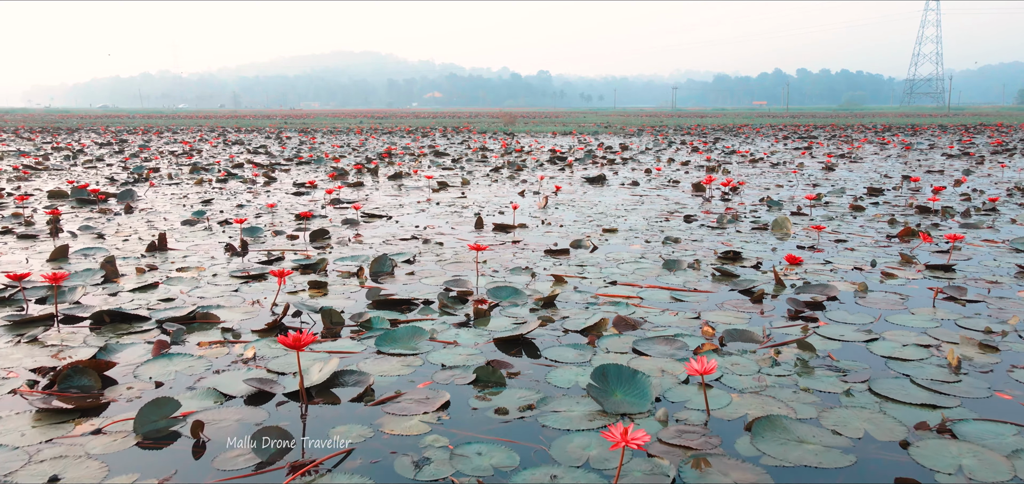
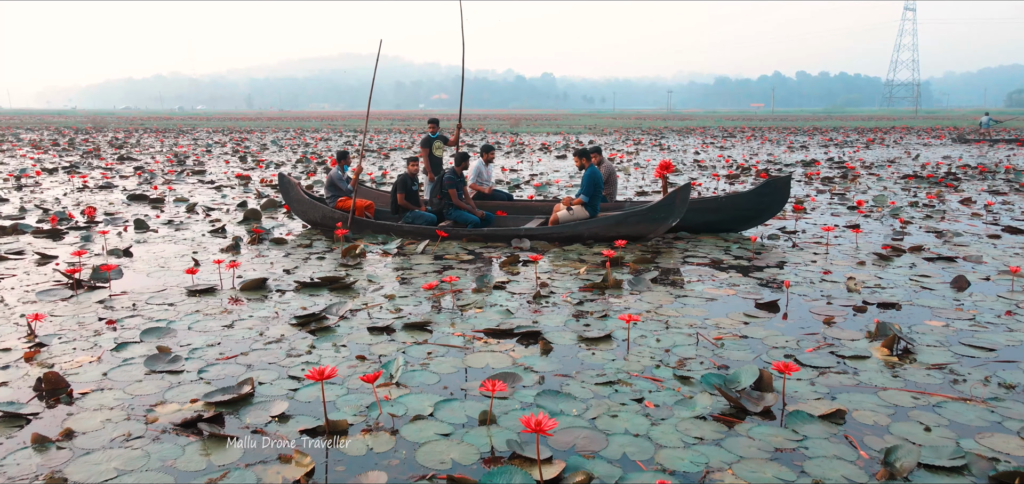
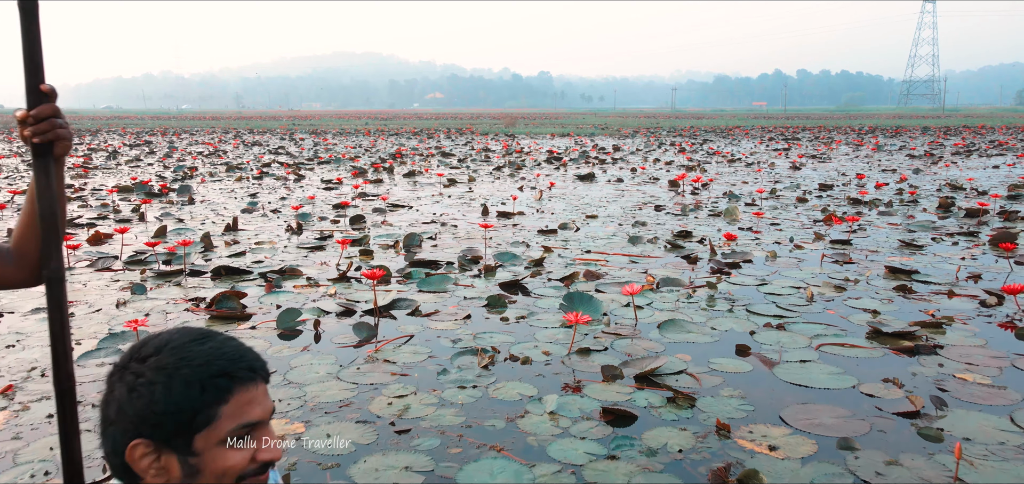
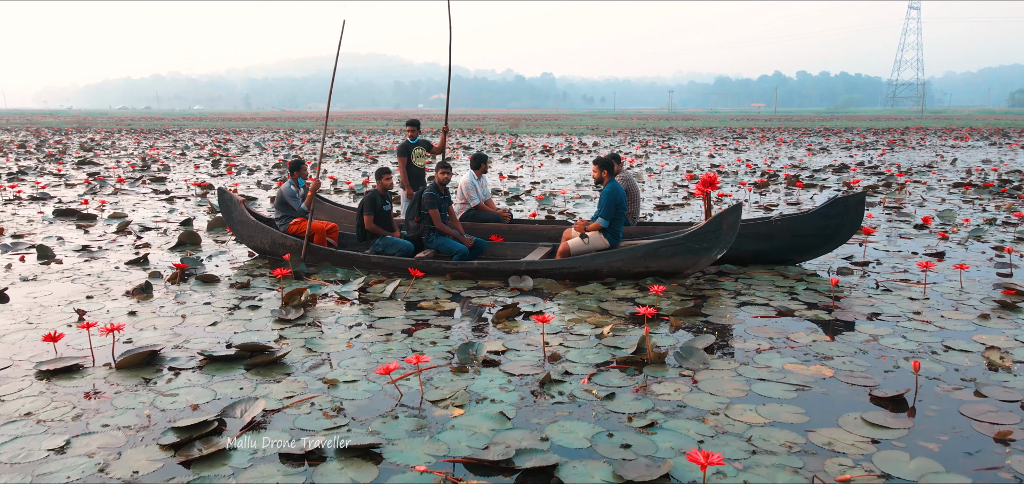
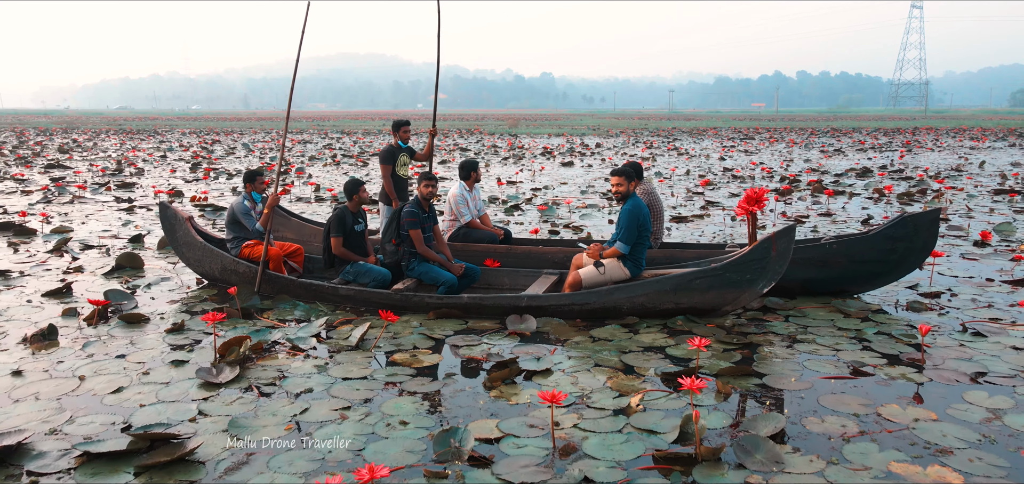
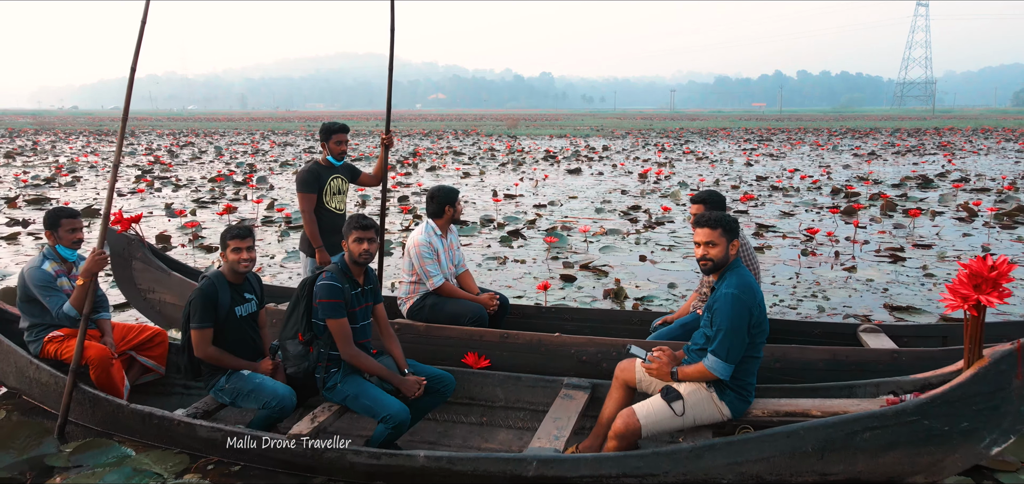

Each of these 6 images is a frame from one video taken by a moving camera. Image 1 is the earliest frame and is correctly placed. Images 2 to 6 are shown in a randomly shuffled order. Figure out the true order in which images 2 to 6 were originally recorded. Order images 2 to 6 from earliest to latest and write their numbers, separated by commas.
3, 6, 5, 4, 2
